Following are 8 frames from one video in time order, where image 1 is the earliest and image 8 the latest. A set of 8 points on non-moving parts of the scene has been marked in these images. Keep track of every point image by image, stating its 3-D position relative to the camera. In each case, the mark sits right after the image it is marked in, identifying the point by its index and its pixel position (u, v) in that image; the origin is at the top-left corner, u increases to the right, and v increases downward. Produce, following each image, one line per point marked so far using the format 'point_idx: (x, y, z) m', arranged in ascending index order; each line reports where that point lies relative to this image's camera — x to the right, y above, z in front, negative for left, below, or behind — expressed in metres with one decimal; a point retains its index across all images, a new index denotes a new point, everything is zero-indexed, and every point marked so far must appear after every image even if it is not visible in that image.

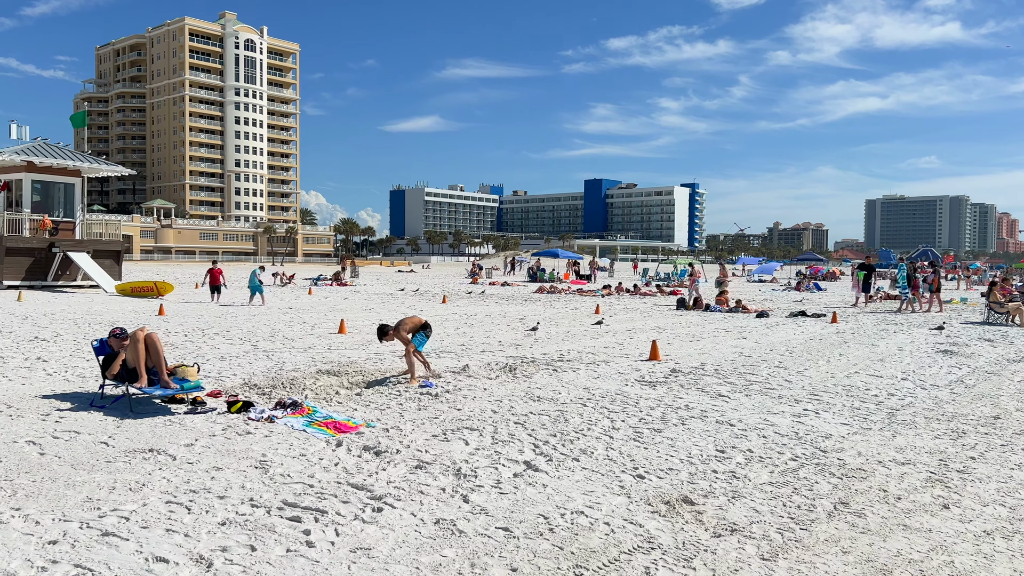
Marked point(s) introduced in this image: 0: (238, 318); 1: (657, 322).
0: (-6.0, -0.7, +18.0) m
1: (+3.5, -0.9, +19.6) m
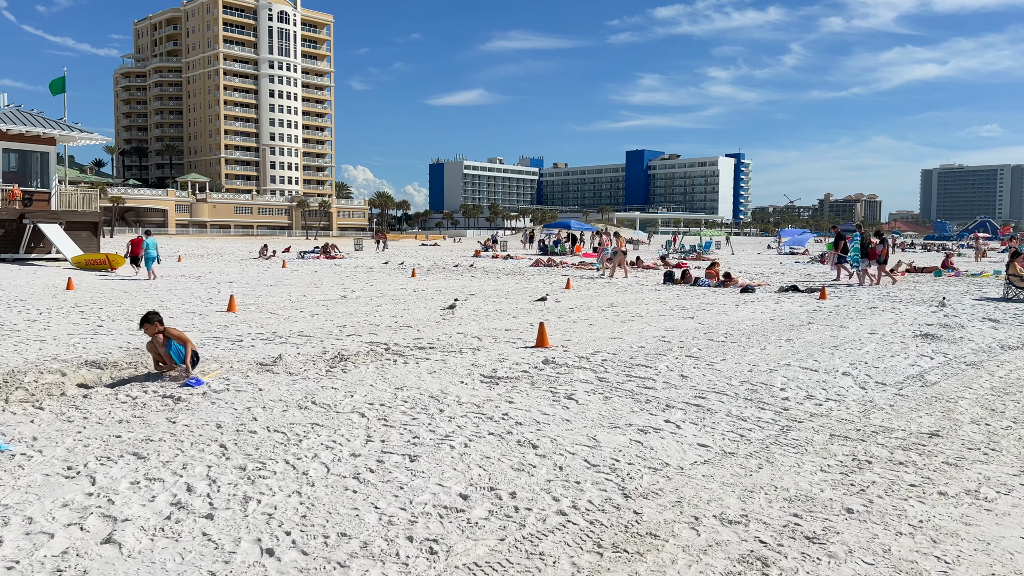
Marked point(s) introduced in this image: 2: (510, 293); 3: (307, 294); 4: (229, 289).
0: (-7.3, -0.1, +16.3) m
1: (+2.3, -0.3, +17.4) m
2: (0.0, -0.1, +18.8) m
3: (-4.4, -0.1, +18.0) m
4: (-6.5, 0.0, +18.8) m
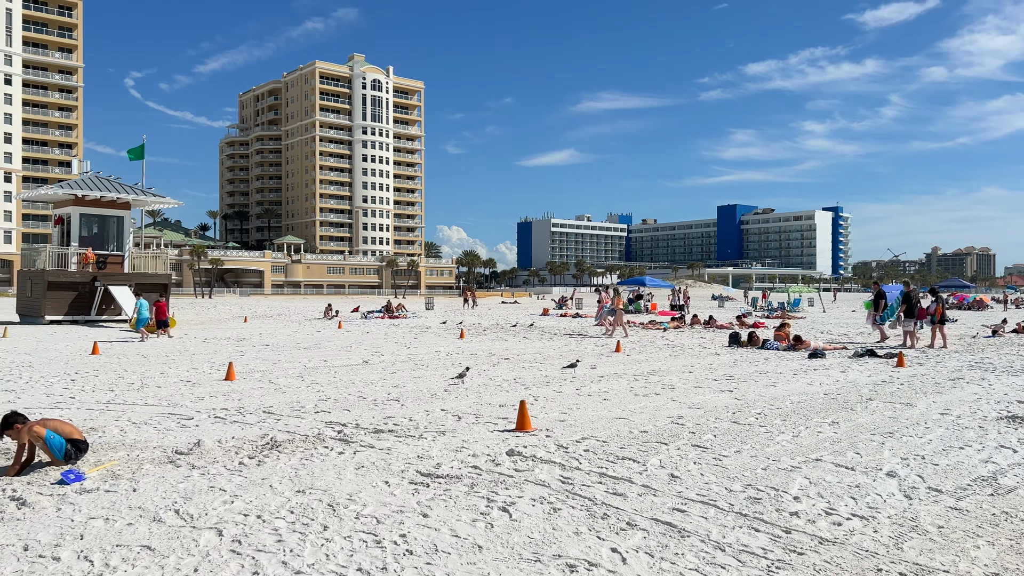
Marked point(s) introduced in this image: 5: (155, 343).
0: (-6.7, -1.4, +15.7) m
1: (+2.9, -1.5, +15.7) m
2: (+0.8, -1.5, +17.4) m
3: (-3.7, -1.5, +17.0) m
4: (-5.6, -1.4, +18.0) m
5: (-8.4, -1.3, +19.7) m
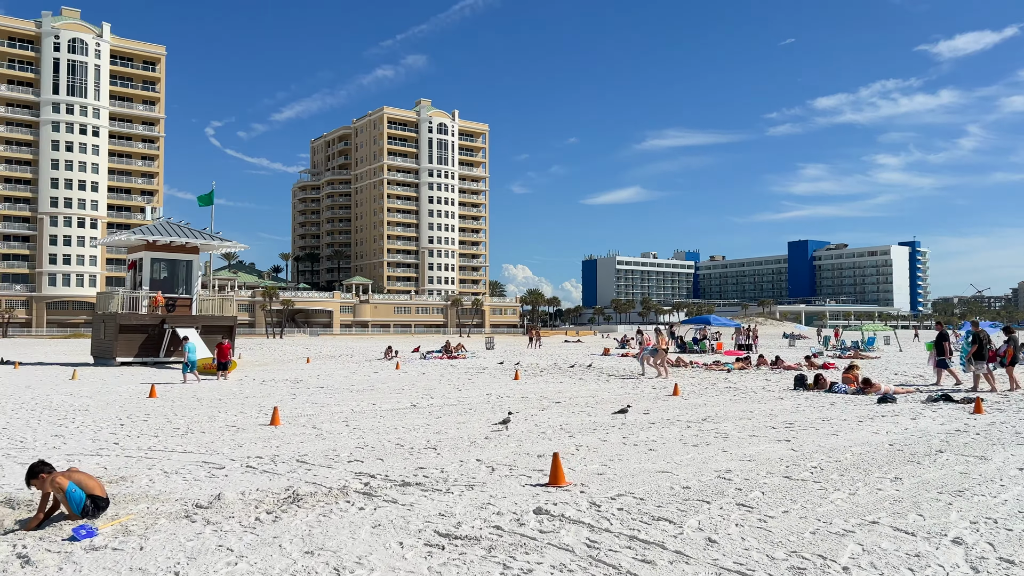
0: (-5.7, -2.2, +15.8) m
1: (+3.8, -2.3, +15.1) m
2: (+1.9, -2.4, +16.9) m
3: (-2.6, -2.4, +16.9) m
4: (-4.5, -2.4, +18.1) m
5: (-7.2, -2.4, +20.0) m
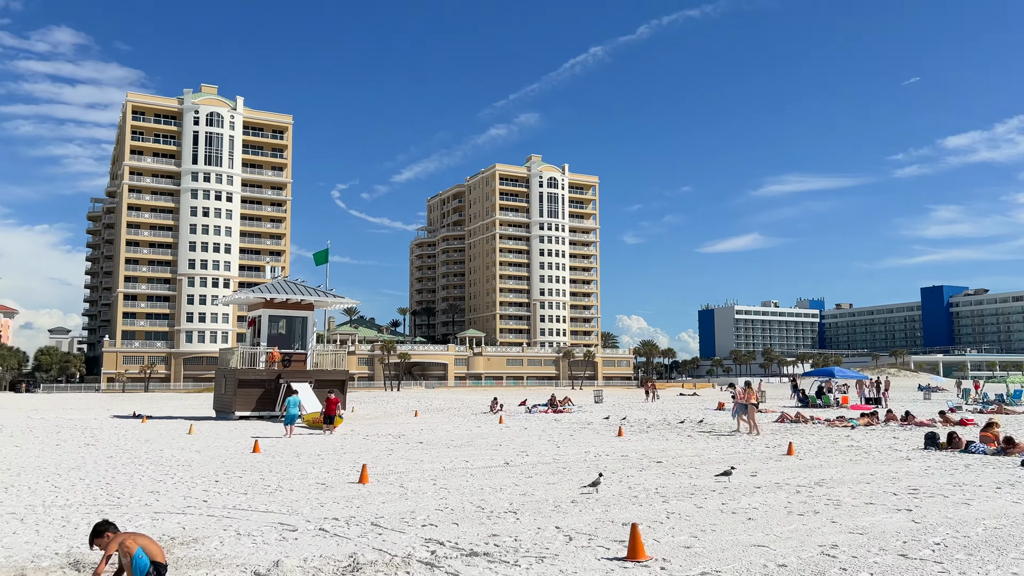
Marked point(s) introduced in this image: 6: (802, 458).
0: (-3.9, -3.3, +15.9) m
1: (+5.5, -3.2, +13.8) m
2: (+3.8, -3.4, +15.9) m
3: (-0.6, -3.5, +16.6) m
4: (-2.3, -3.6, +17.9) m
5: (-4.7, -3.8, +20.2) m
6: (+6.1, -3.6, +17.3) m
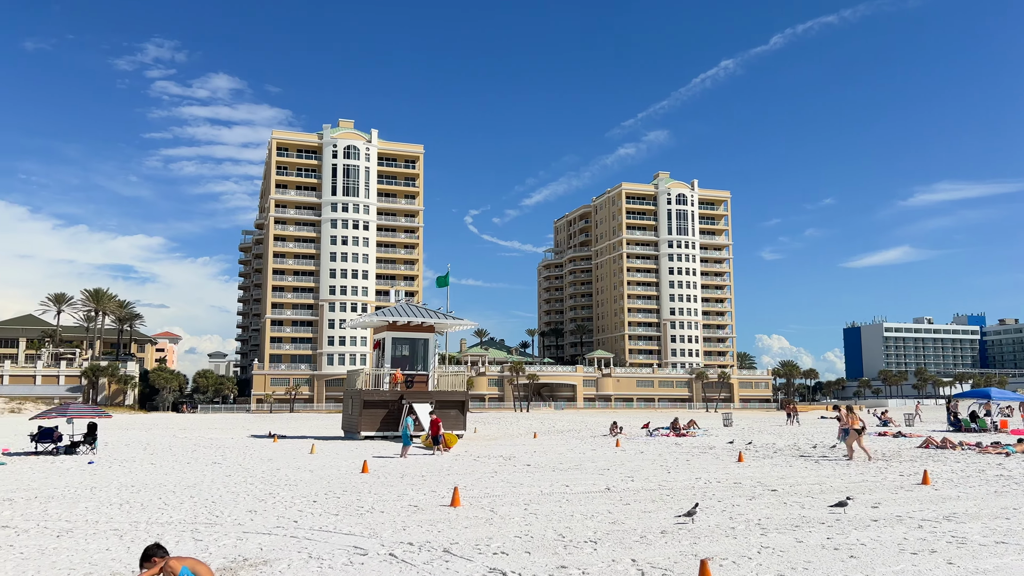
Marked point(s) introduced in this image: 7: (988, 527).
0: (-1.9, -3.8, +15.9) m
1: (+7.0, -3.4, +12.4) m
2: (+5.7, -3.7, +14.8) m
3: (+1.4, -3.9, +16.1) m
4: (0.0, -4.1, +17.7) m
5: (-2.0, -4.3, +20.3) m
6: (+8.2, -3.8, +15.7) m
7: (+6.1, -3.1, +10.5) m
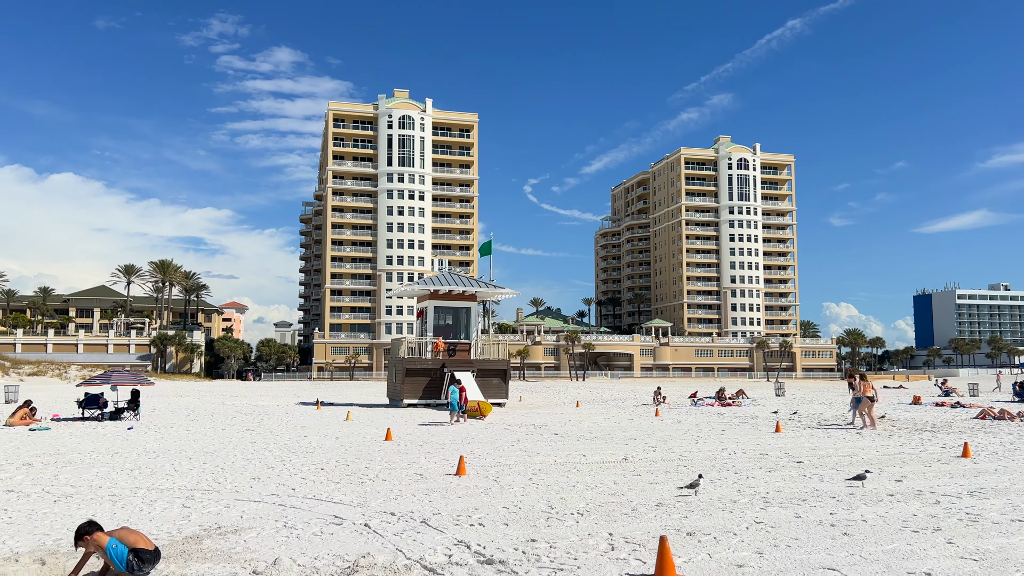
0: (-1.6, -3.1, +15.9) m
1: (+7.1, -2.8, +11.7) m
2: (+5.9, -3.0, +14.2) m
3: (+1.8, -3.2, +15.8) m
4: (+0.5, -3.3, +17.5) m
5: (-1.4, -3.5, +20.3) m
6: (+8.5, -3.2, +14.9) m
7: (+6.0, -2.6, +9.8) m
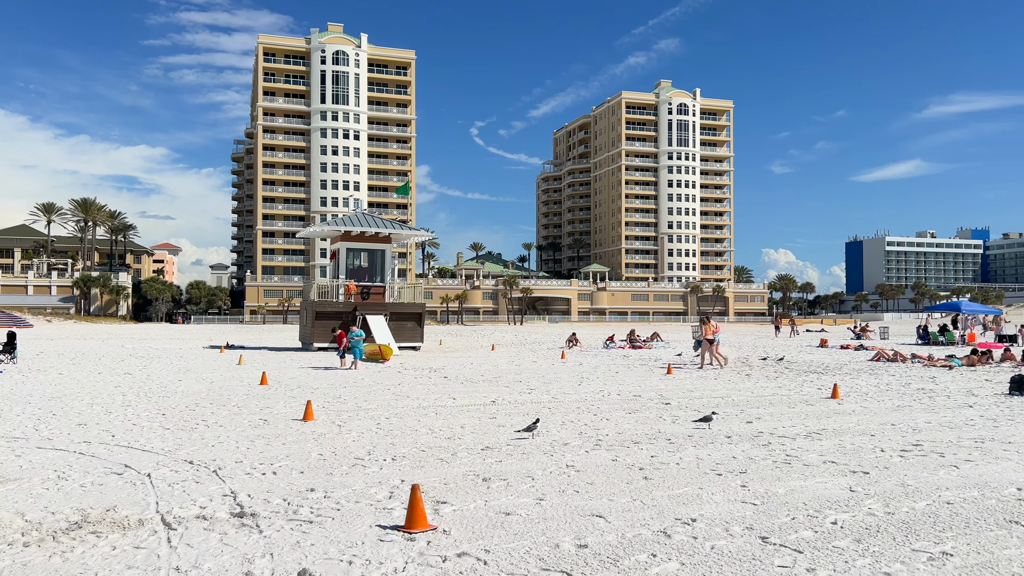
0: (-4.0, -2.0, +15.4) m
1: (+4.9, -2.0, +11.8) m
2: (+3.6, -2.0, +14.2) m
3: (-0.7, -2.1, +15.5) m
4: (-2.1, -2.1, +17.2) m
5: (-4.1, -2.1, +19.8) m
6: (+6.1, -2.1, +15.1) m
7: (+4.0, -1.9, +9.8) m
